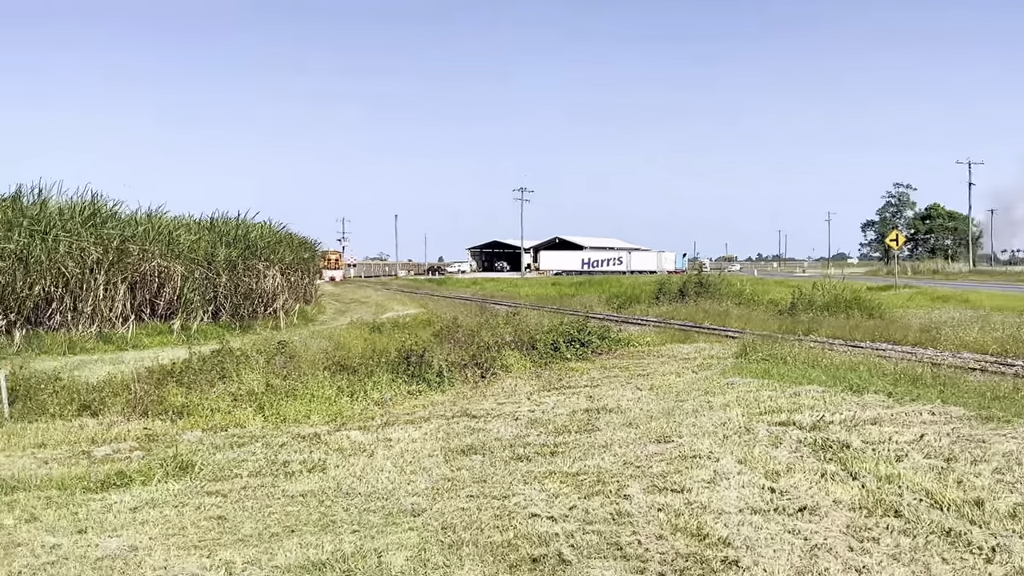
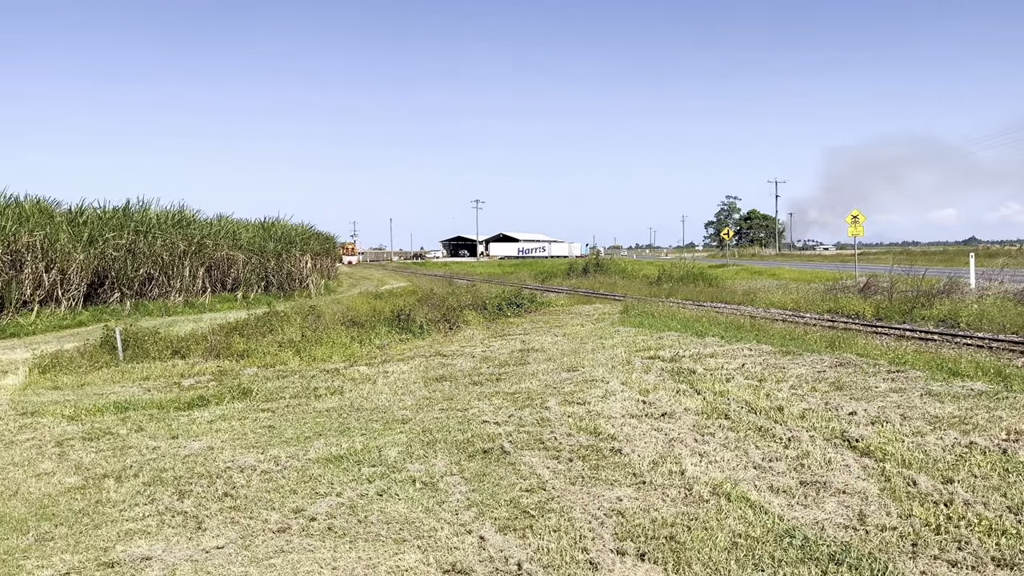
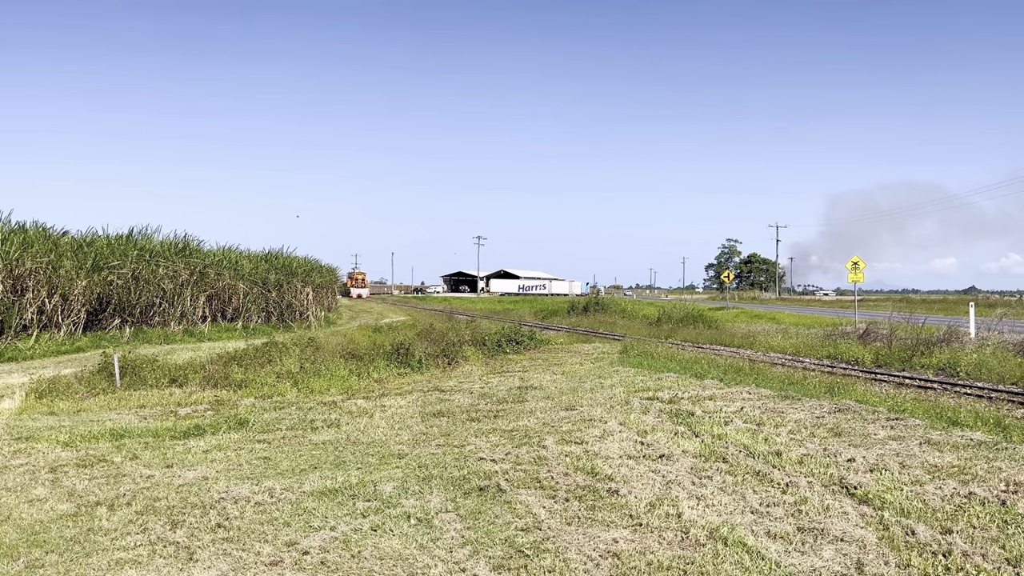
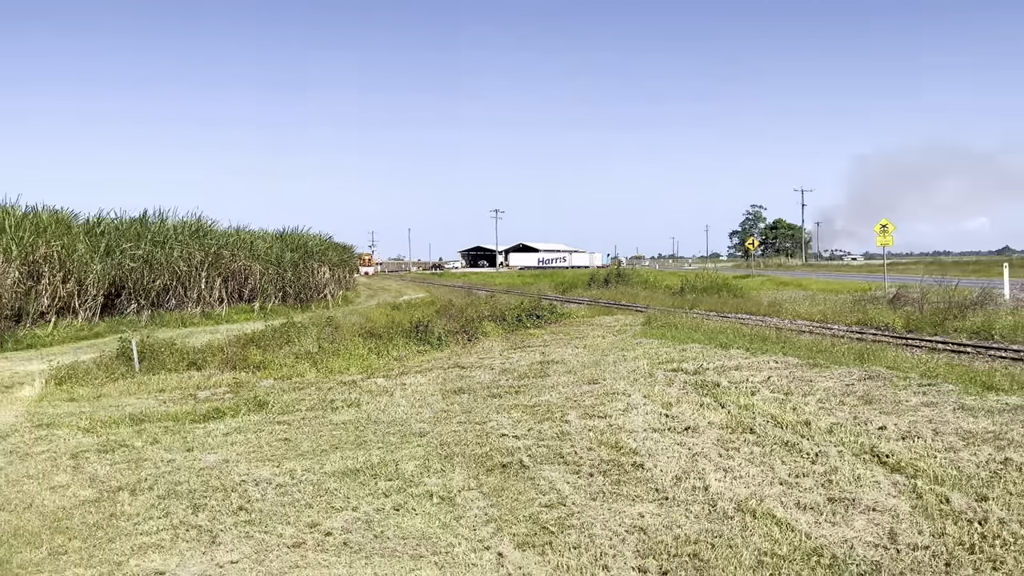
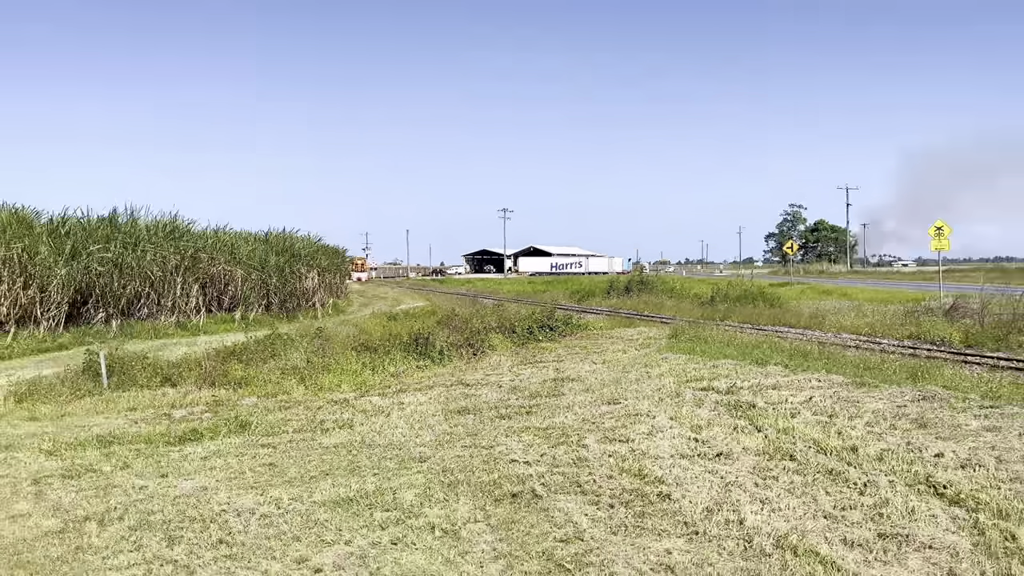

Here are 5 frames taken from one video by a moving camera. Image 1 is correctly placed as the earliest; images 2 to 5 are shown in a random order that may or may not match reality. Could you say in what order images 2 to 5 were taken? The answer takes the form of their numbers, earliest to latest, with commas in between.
5, 4, 2, 3
